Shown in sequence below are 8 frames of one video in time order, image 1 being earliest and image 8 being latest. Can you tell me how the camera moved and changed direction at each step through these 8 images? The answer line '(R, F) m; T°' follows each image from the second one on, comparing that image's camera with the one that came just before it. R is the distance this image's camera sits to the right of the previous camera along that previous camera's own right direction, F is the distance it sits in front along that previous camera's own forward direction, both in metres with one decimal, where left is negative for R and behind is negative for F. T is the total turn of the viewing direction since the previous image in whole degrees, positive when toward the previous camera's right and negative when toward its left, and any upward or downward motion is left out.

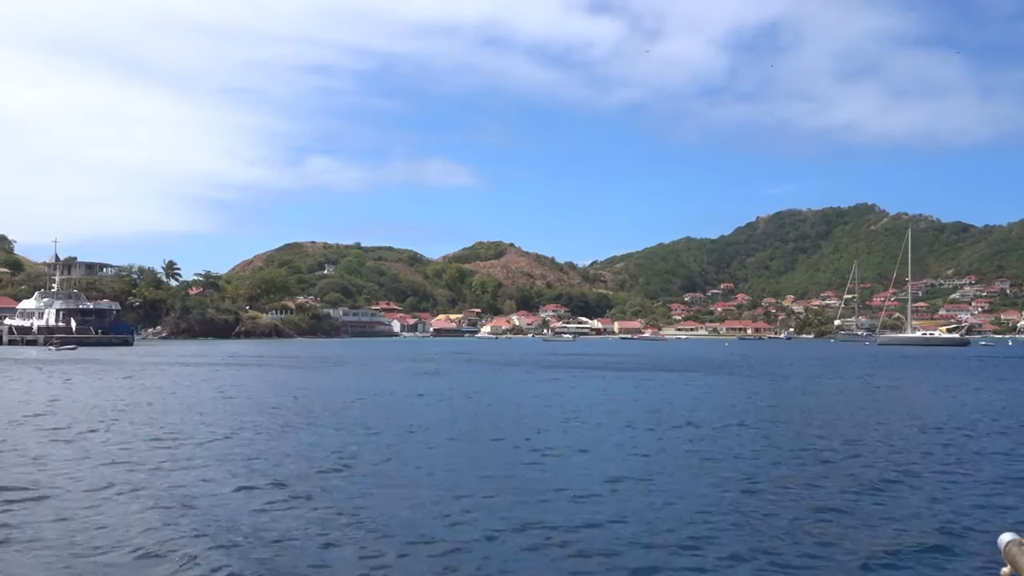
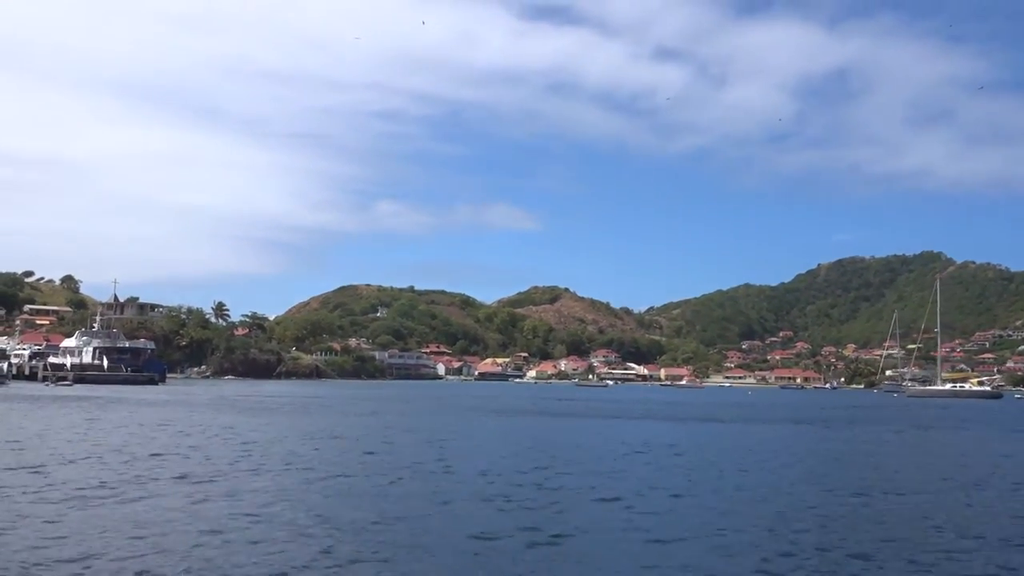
(+3.4, -0.6) m; -4°
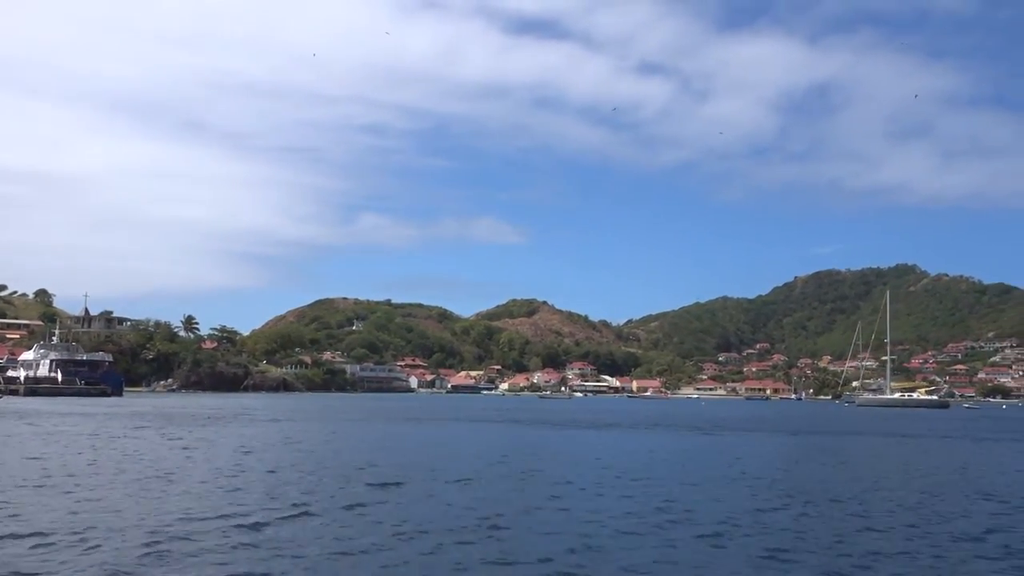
(+2.3, -1.0) m; +1°
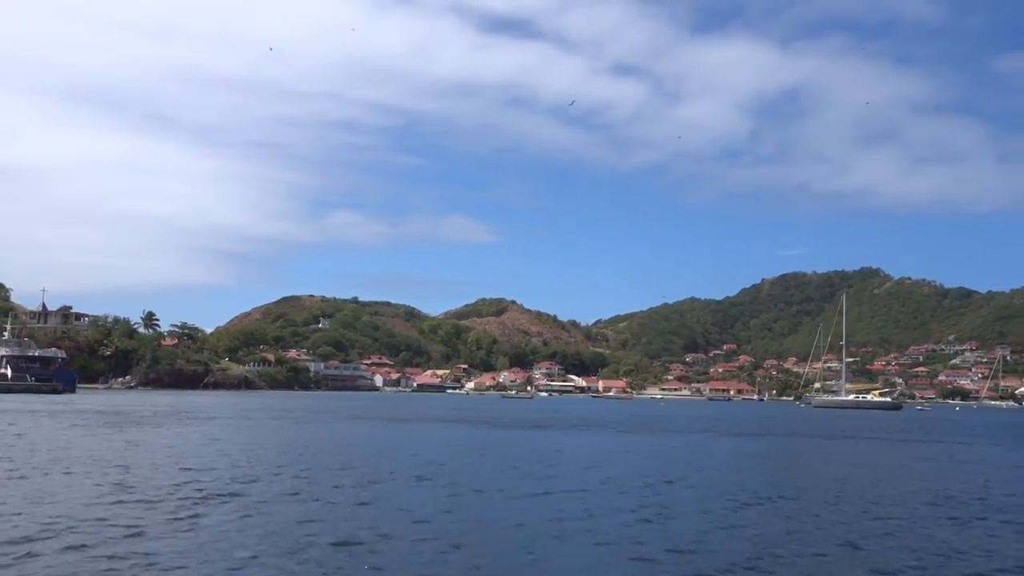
(+0.9, +0.2) m; +2°
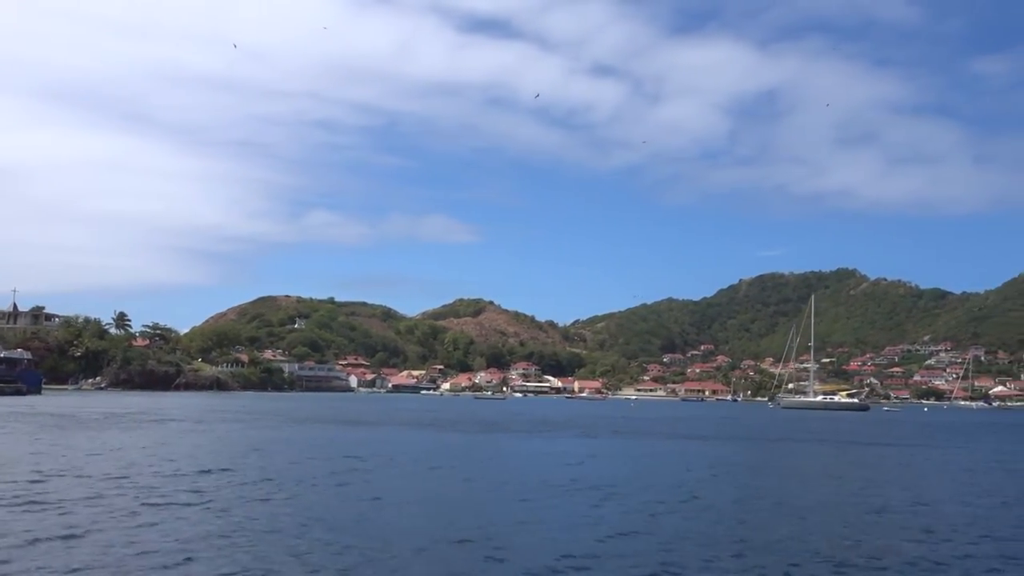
(+0.8, 0.0) m; +1°
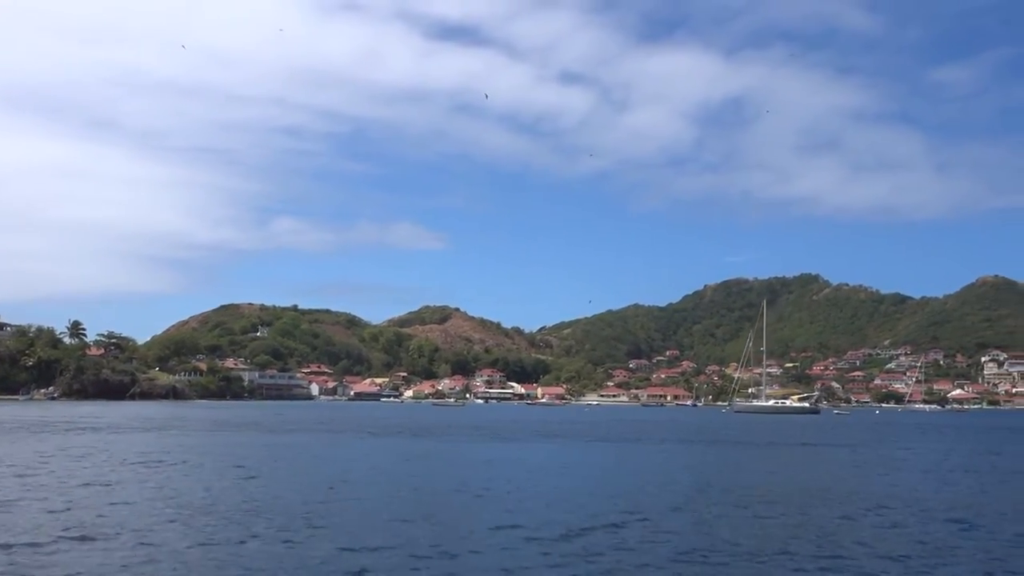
(+1.3, 0.0) m; +2°
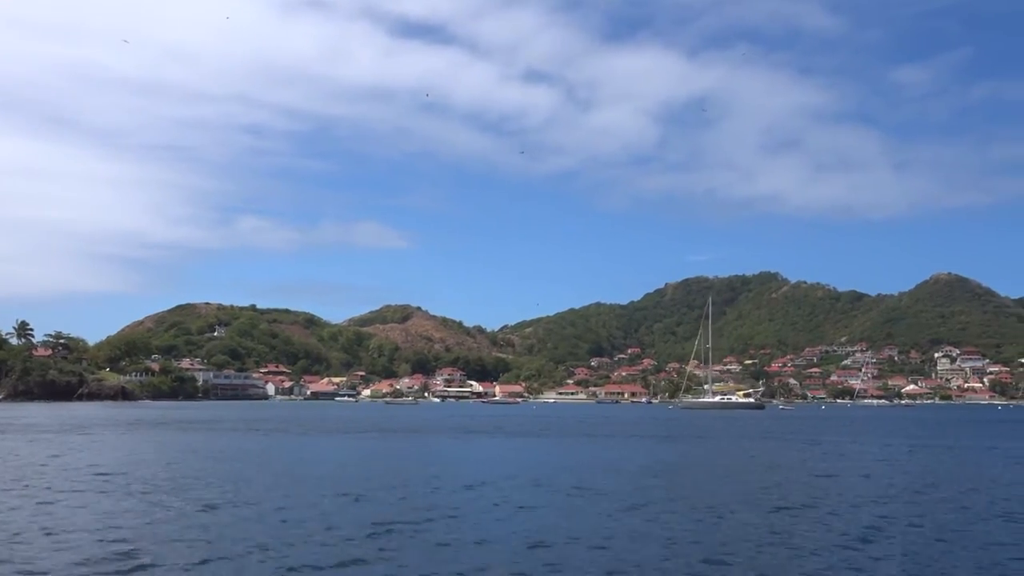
(+1.5, -0.1) m; +2°
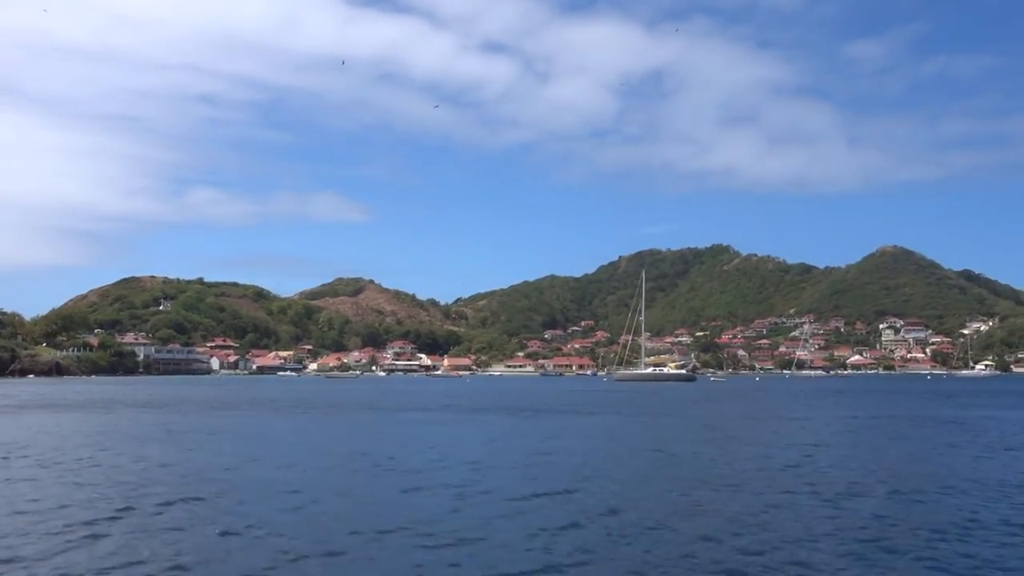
(+1.9, +0.2) m; +3°
